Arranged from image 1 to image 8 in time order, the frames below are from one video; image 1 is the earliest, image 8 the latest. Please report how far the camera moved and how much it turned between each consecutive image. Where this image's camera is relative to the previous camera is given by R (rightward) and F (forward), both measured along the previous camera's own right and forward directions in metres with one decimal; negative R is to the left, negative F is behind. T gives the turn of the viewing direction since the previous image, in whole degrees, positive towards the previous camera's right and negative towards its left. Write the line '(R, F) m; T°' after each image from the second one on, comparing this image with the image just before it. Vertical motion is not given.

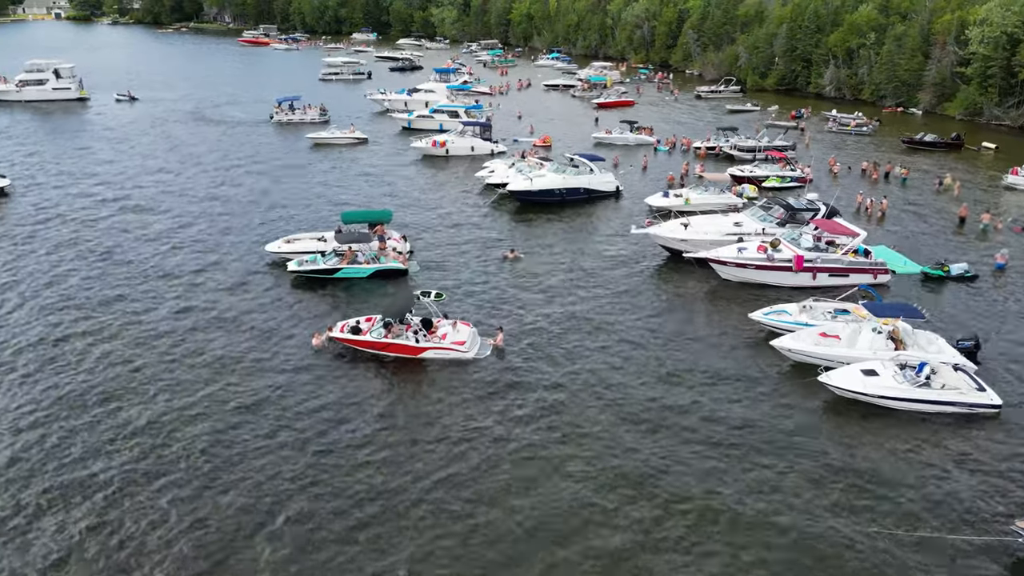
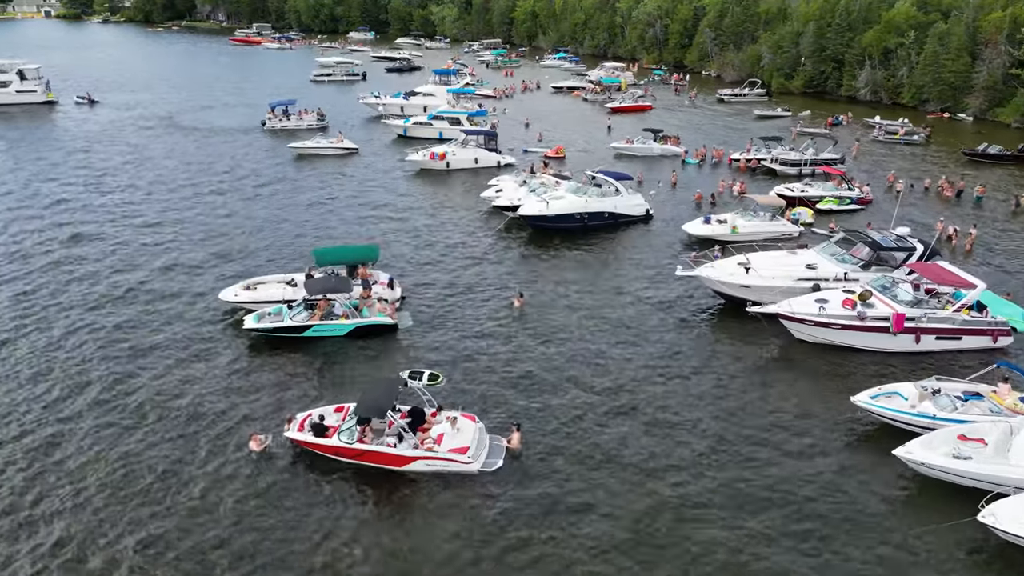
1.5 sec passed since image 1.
(-0.8, +10.0) m; 0°
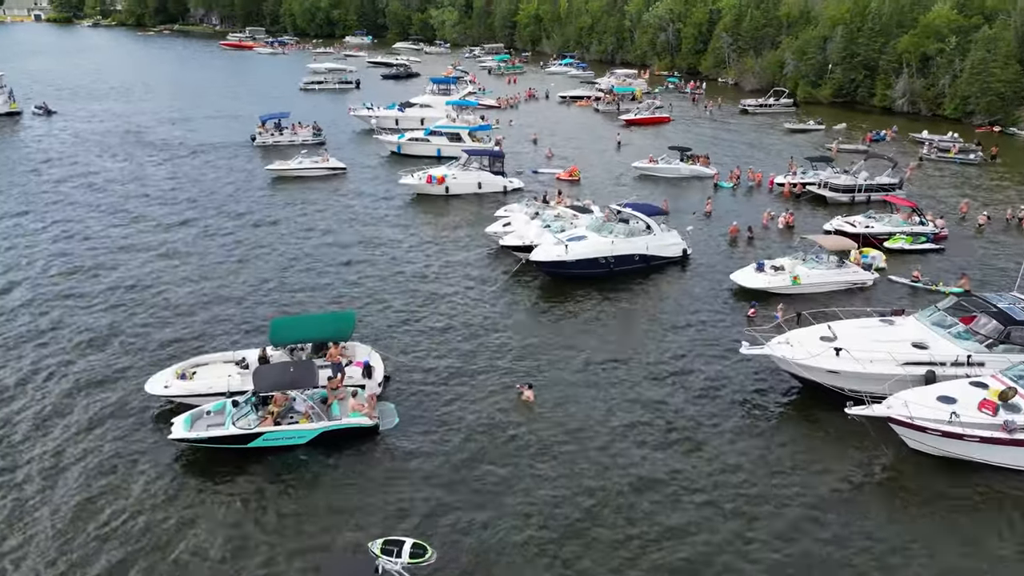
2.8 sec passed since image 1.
(-0.7, +9.3) m; 0°
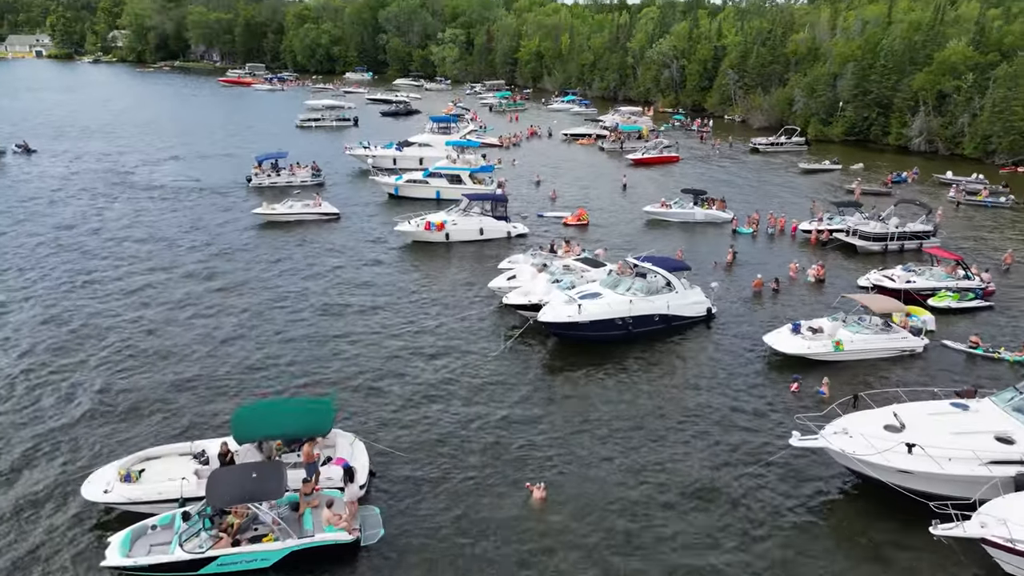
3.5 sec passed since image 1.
(-0.3, +4.6) m; 0°
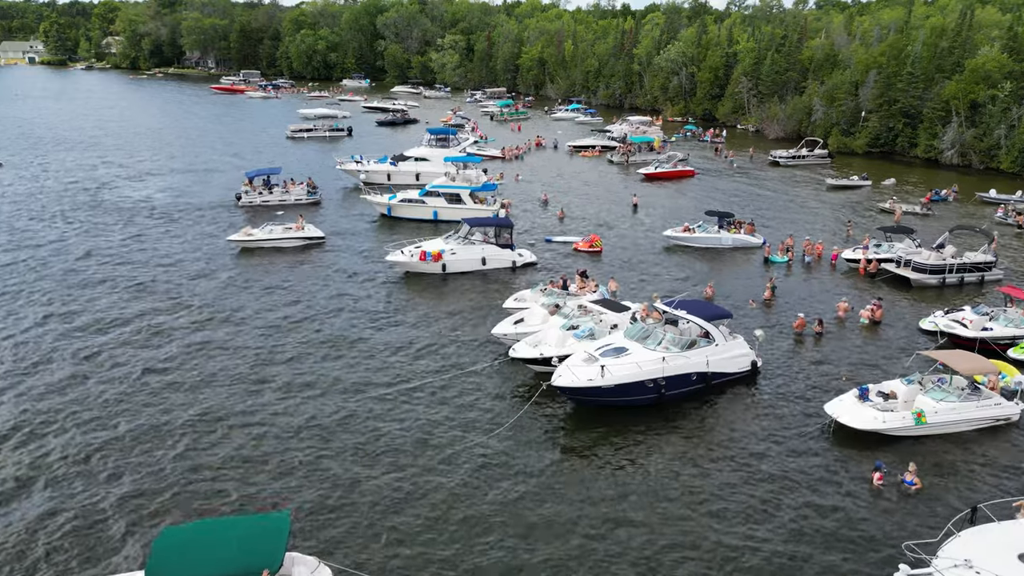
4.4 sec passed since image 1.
(-0.4, +6.6) m; 0°
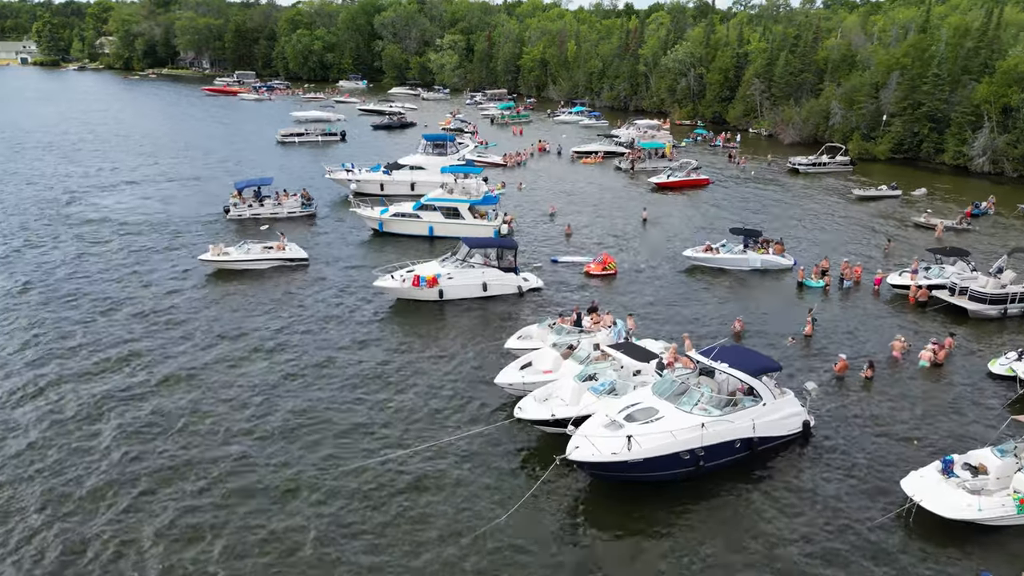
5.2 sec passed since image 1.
(-0.3, +5.7) m; 0°
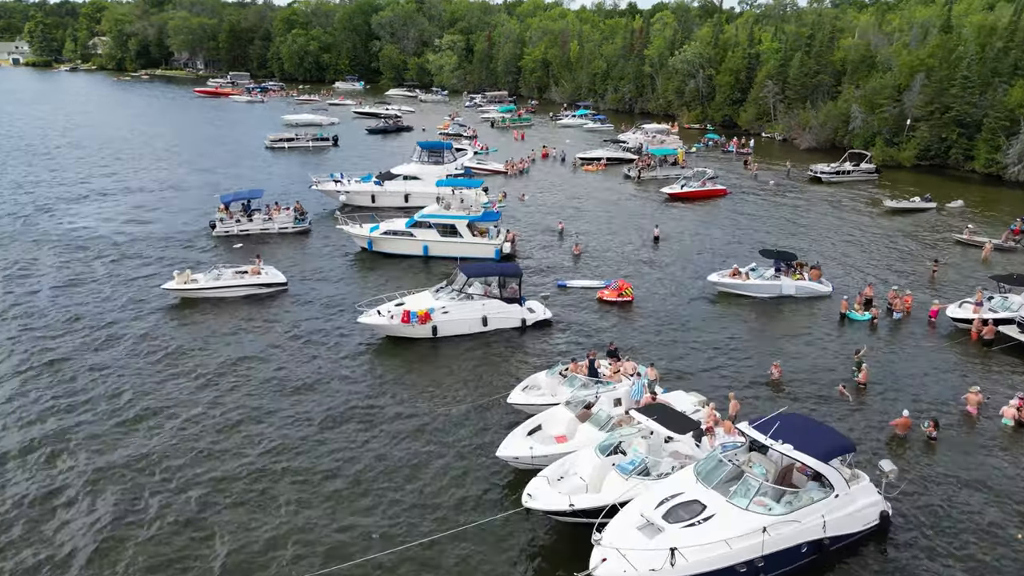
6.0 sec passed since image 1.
(-0.2, +5.8) m; 0°
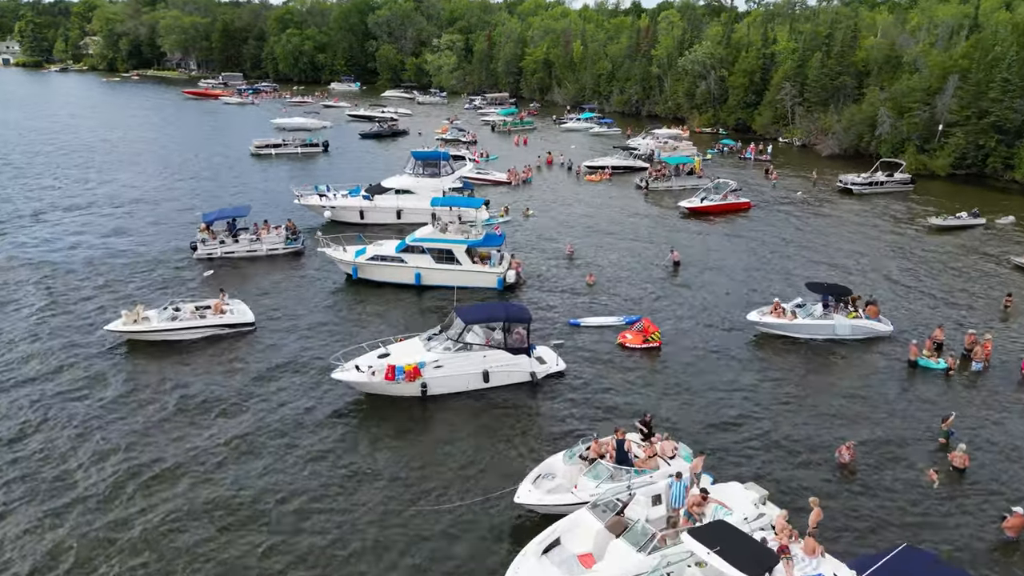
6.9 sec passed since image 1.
(-0.3, +6.8) m; 0°
